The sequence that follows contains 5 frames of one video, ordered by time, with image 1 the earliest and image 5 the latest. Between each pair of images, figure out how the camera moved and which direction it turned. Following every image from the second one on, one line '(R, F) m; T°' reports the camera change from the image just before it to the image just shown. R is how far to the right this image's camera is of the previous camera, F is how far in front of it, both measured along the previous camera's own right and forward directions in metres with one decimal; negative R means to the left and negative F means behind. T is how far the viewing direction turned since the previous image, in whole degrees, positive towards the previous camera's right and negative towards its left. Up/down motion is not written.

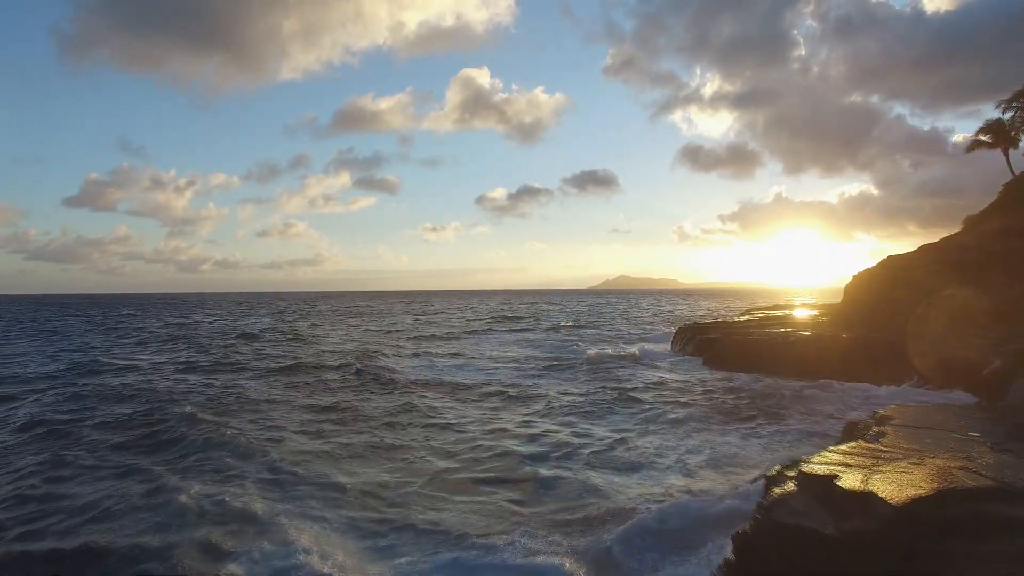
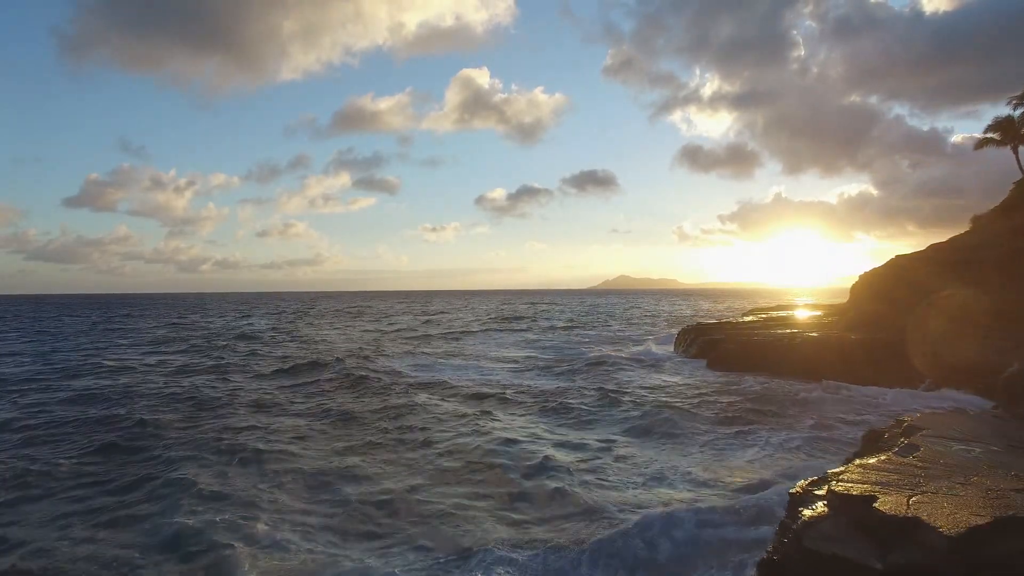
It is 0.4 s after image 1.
(-3.4, -3.0) m; 0°
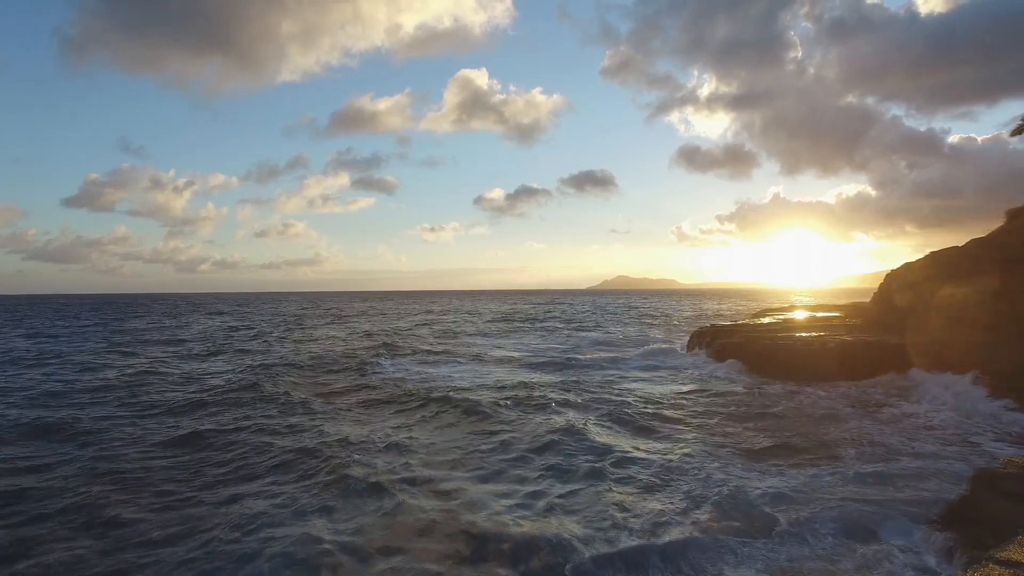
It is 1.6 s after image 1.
(-0.2, +0.8) m; 0°
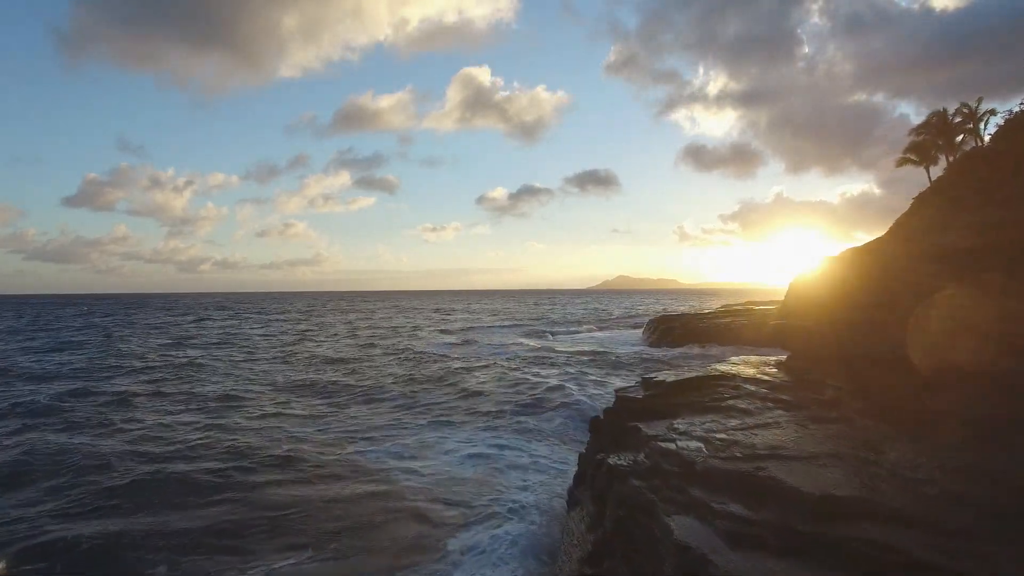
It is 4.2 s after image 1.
(-0.4, +2.1) m; 0°
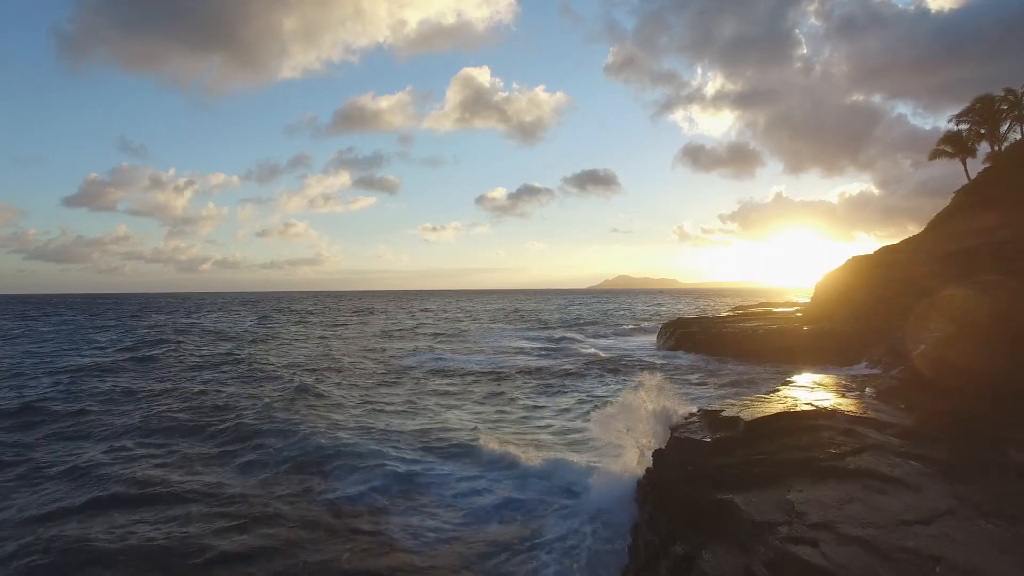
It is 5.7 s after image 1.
(-1.0, +1.0) m; 0°
